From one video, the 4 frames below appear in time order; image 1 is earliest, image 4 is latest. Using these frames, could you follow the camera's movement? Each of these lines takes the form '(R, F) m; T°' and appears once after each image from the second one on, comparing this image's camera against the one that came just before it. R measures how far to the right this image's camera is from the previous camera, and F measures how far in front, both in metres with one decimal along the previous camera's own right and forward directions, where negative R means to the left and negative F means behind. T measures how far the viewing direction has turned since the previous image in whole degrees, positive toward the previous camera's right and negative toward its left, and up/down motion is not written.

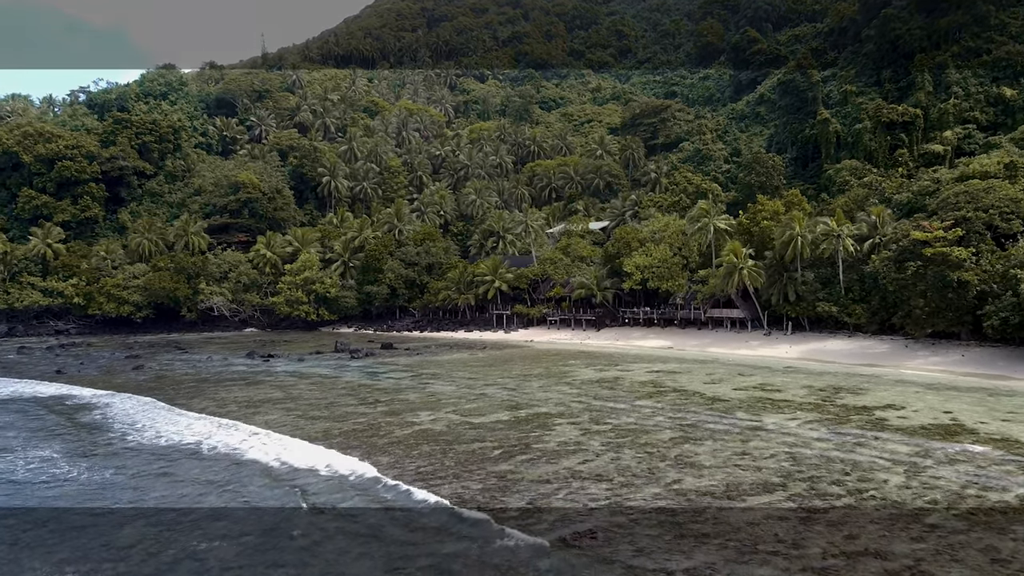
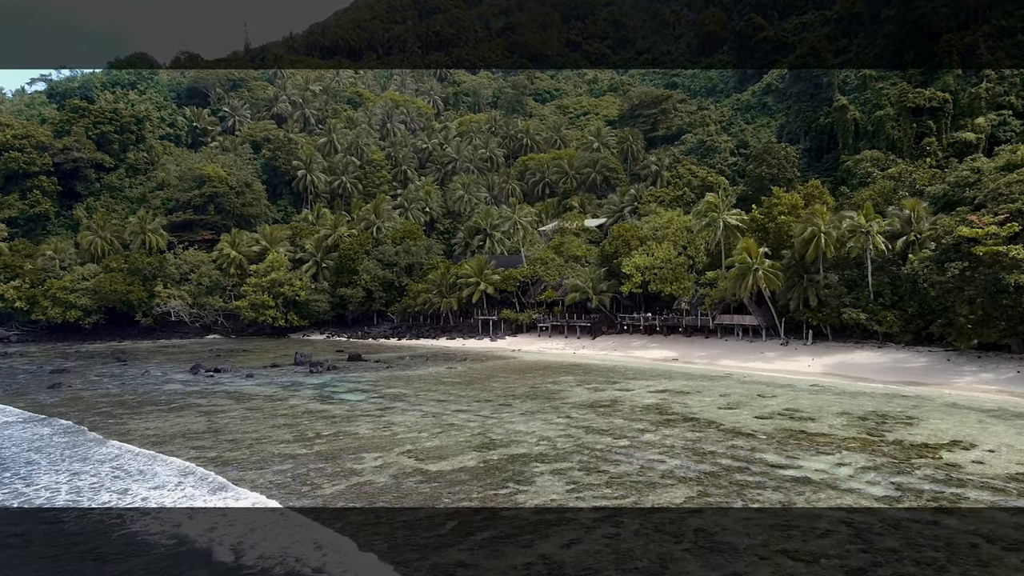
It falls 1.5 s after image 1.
(+0.4, +3.7) m; 0°
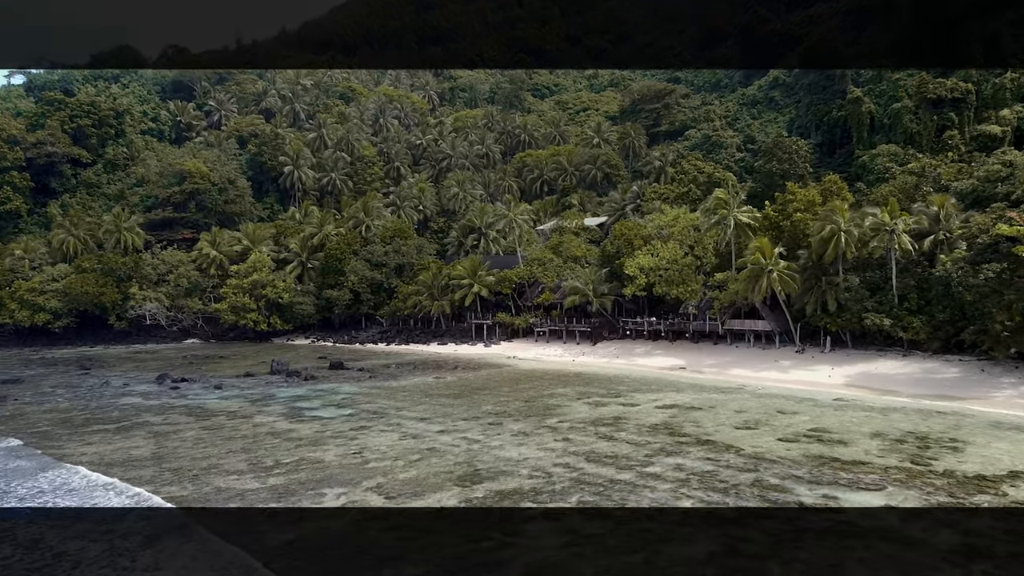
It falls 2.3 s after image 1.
(+0.1, +2.1) m; 0°
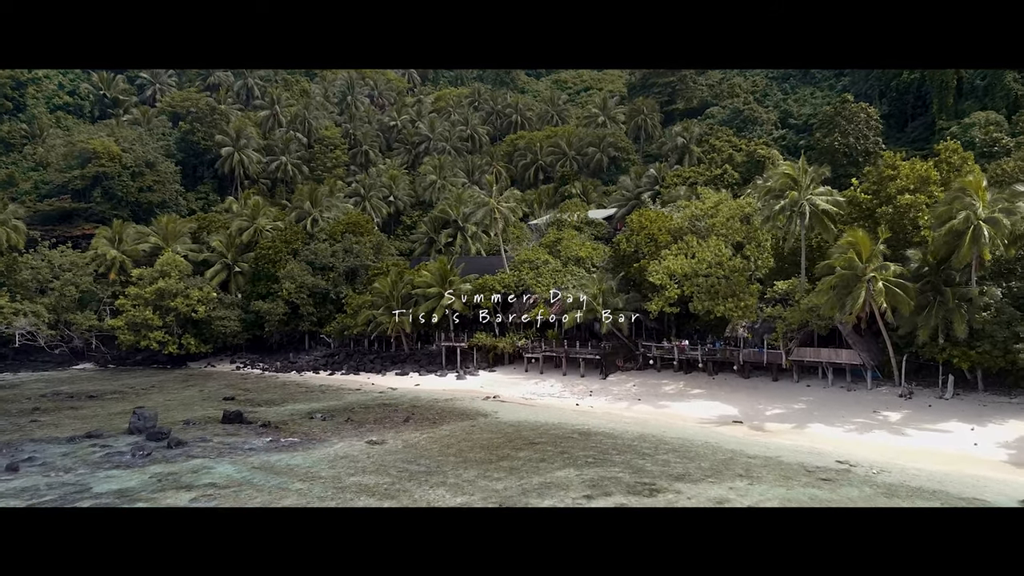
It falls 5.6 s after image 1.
(+0.4, +8.2) m; 0°
